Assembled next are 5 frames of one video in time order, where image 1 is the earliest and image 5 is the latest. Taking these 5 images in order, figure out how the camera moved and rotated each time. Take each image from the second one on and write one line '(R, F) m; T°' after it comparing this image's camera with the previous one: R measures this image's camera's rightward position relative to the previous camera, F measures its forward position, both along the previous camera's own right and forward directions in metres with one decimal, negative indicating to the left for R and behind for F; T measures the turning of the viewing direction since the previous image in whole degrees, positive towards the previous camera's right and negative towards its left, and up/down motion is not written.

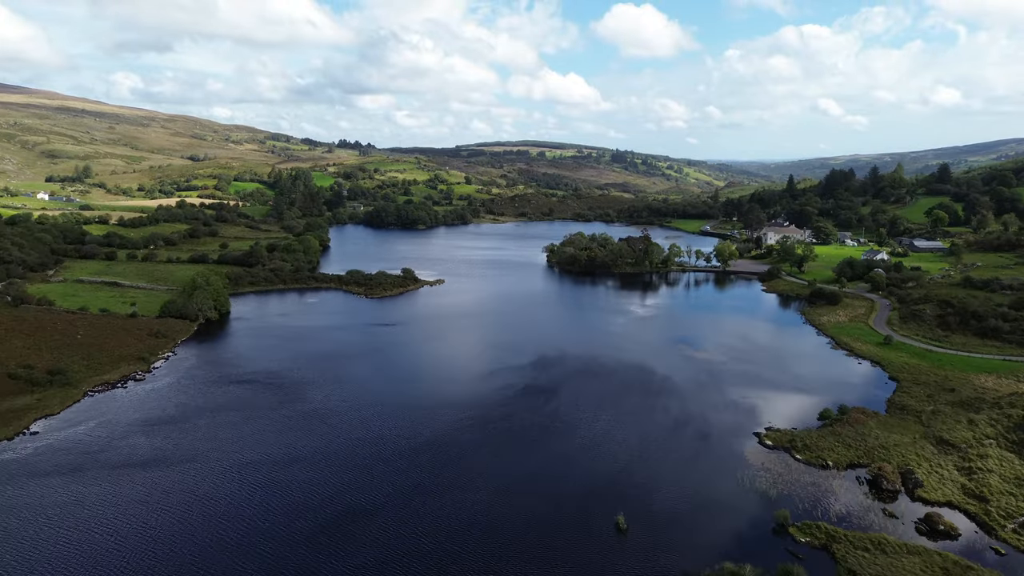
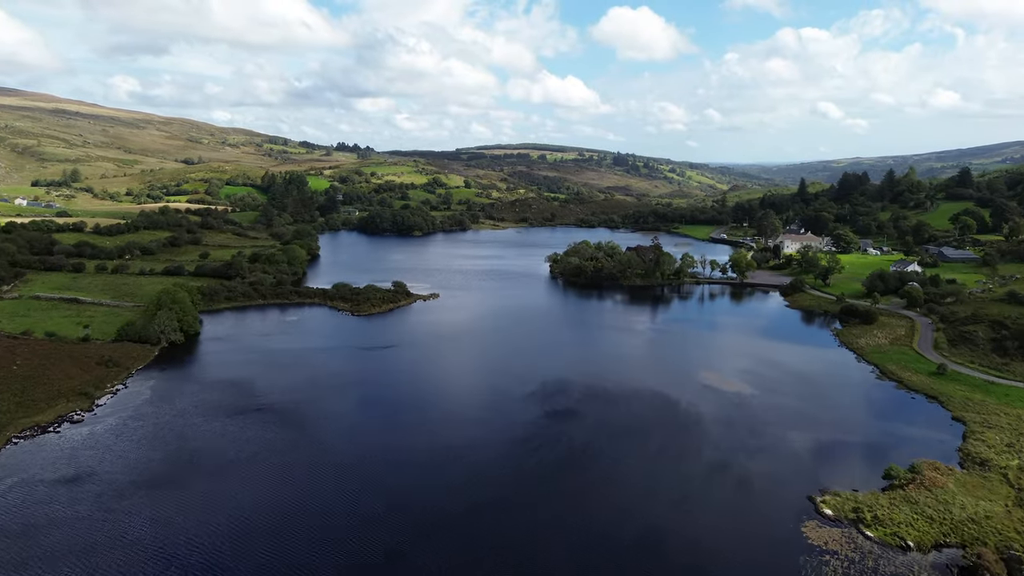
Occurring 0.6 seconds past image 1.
(0.0, +5.6) m; 0°
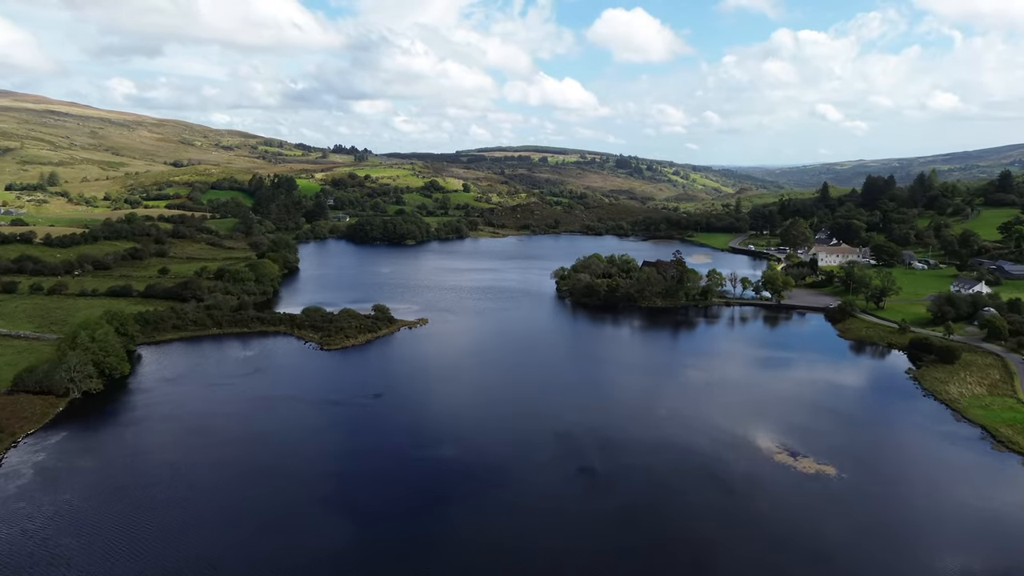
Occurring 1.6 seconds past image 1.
(-0.1, +9.5) m; 0°
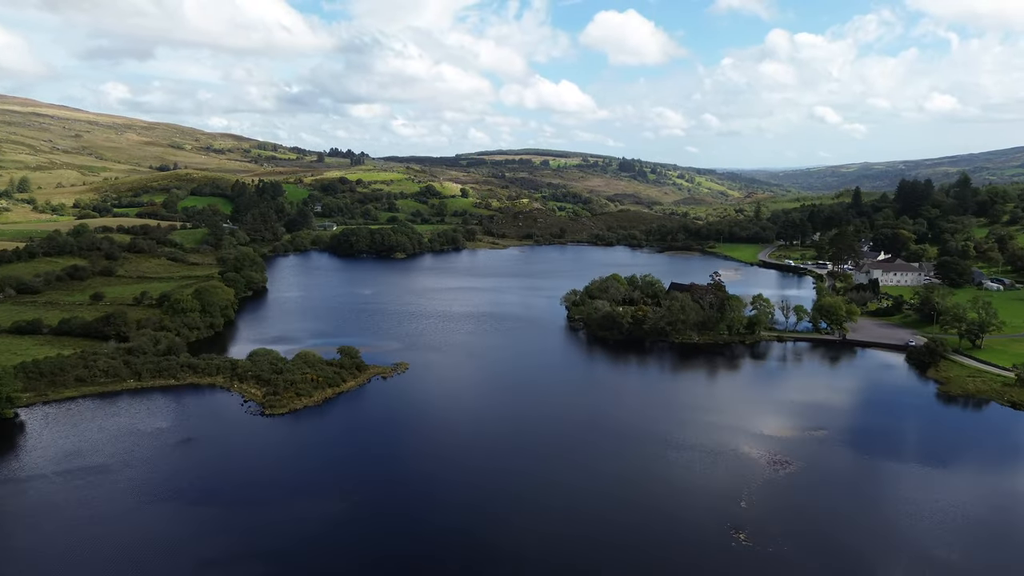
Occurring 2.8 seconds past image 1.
(-0.1, +11.5) m; 0°
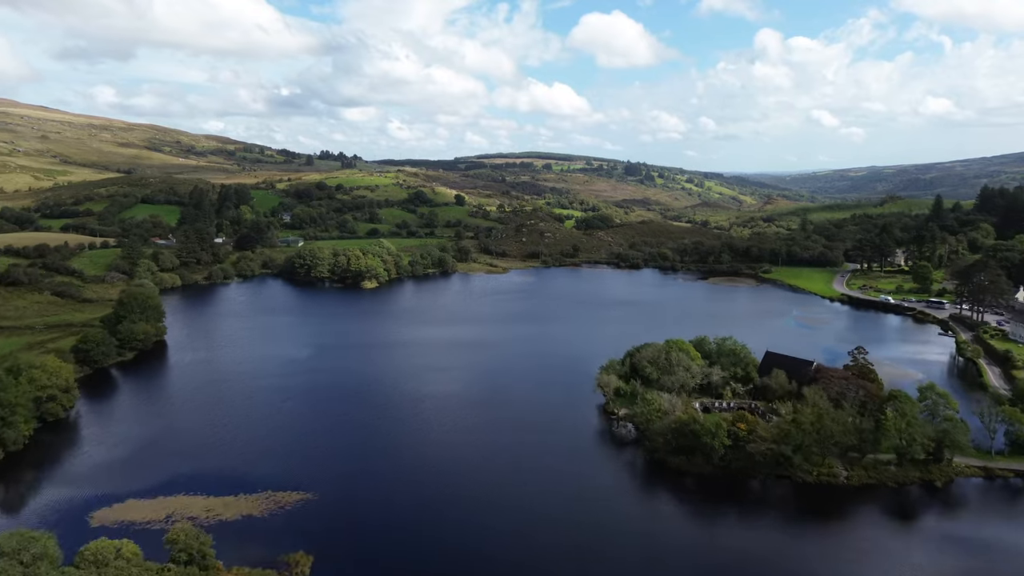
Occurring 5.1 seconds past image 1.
(-0.2, +21.7) m; 0°
